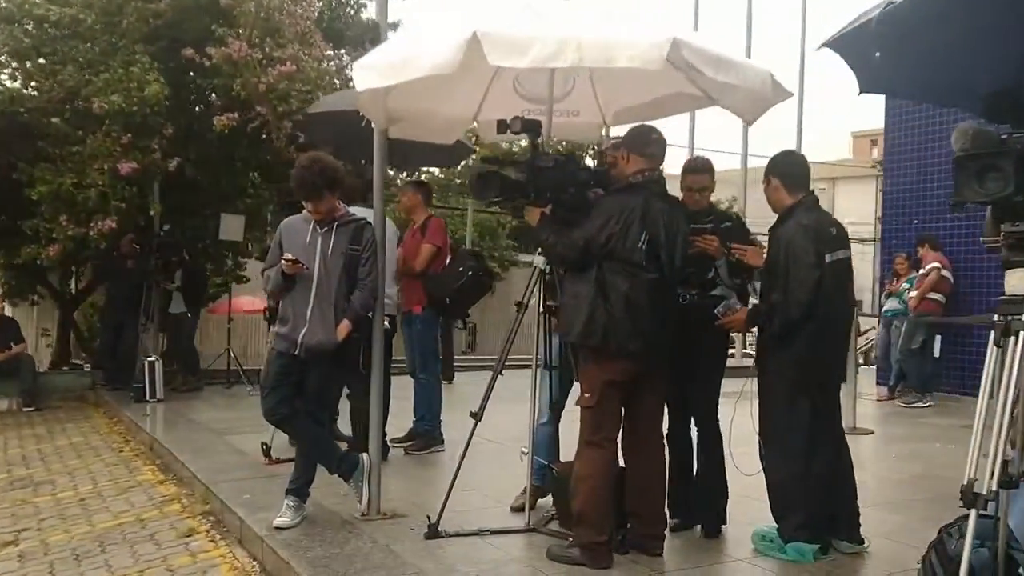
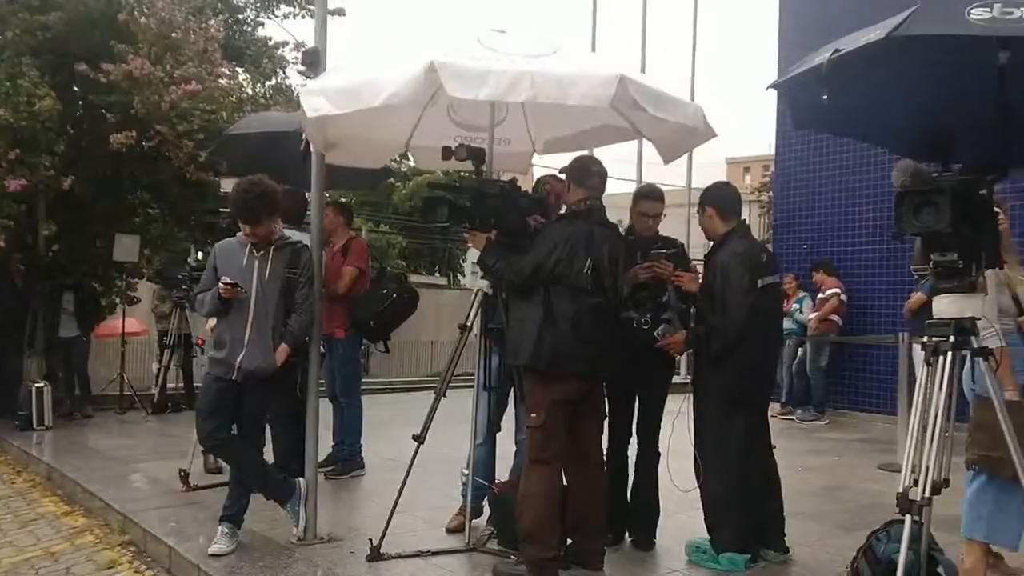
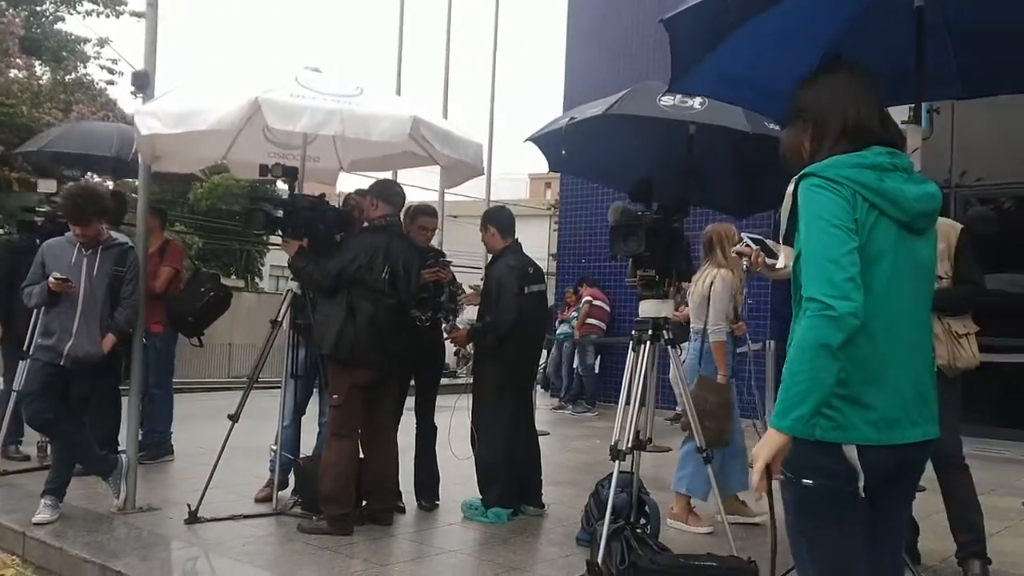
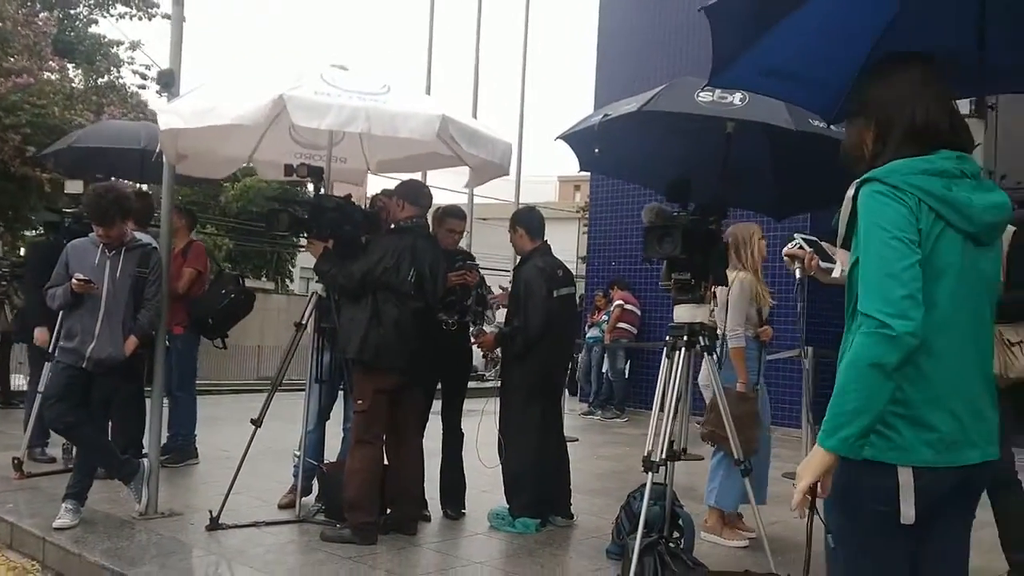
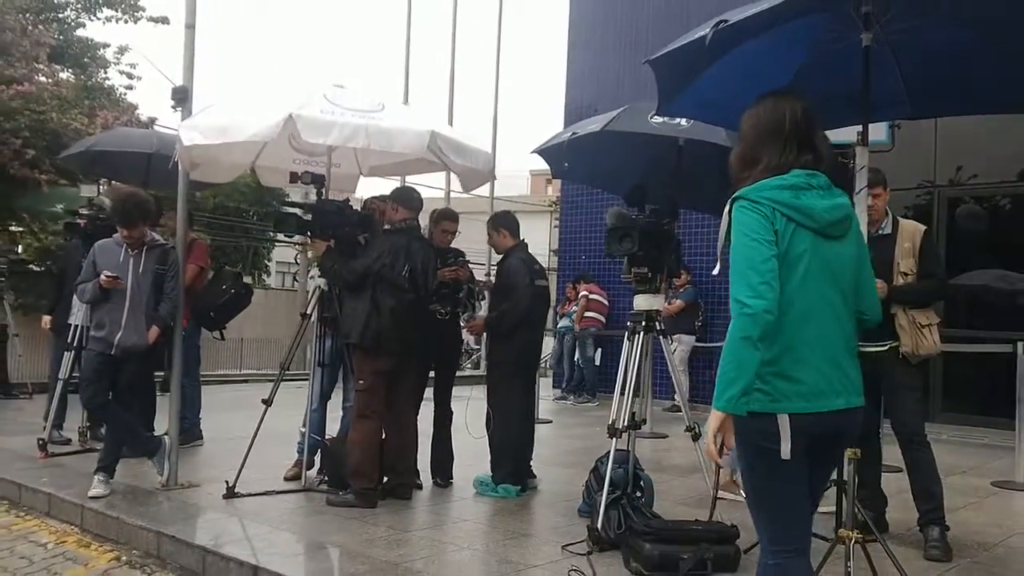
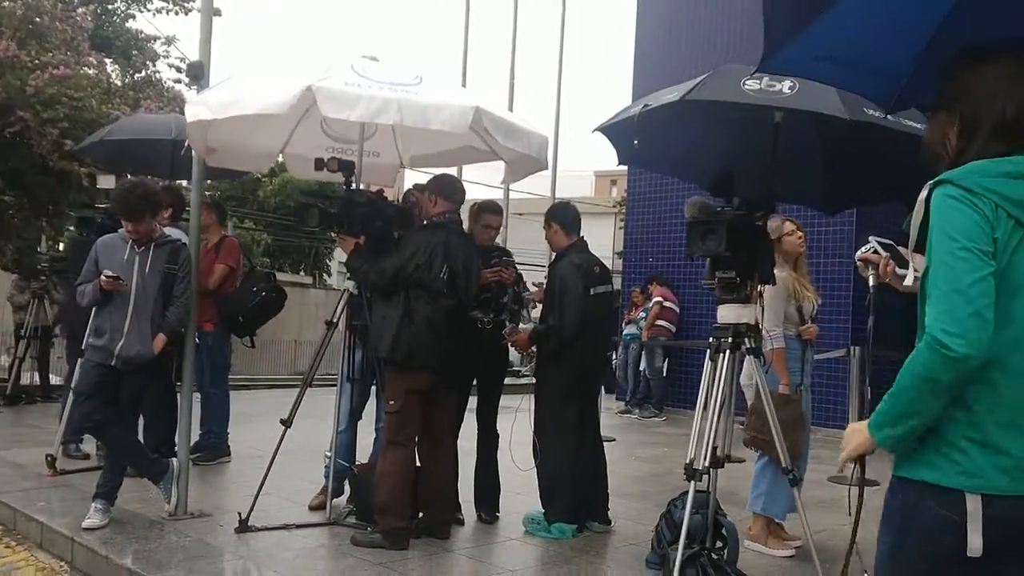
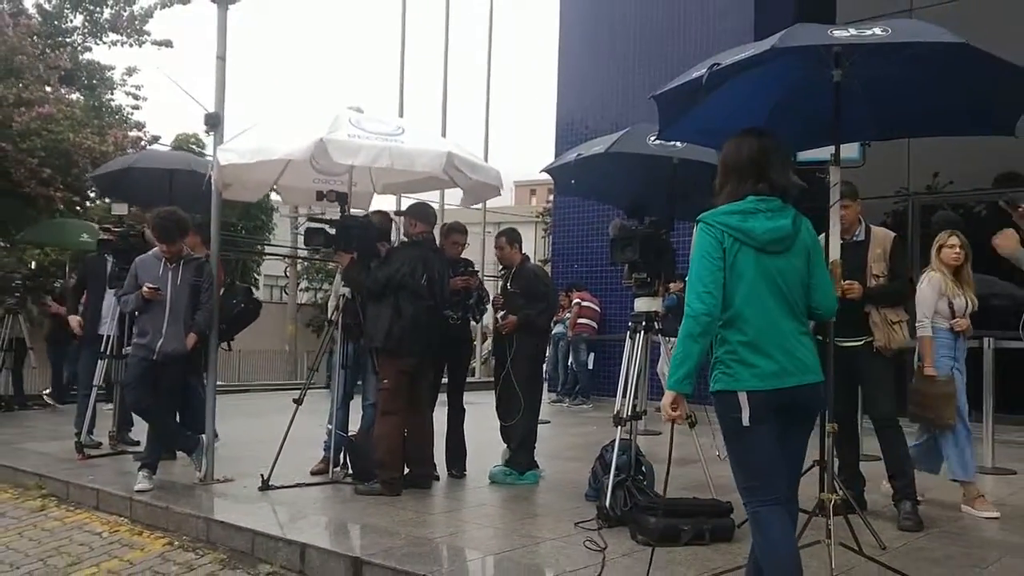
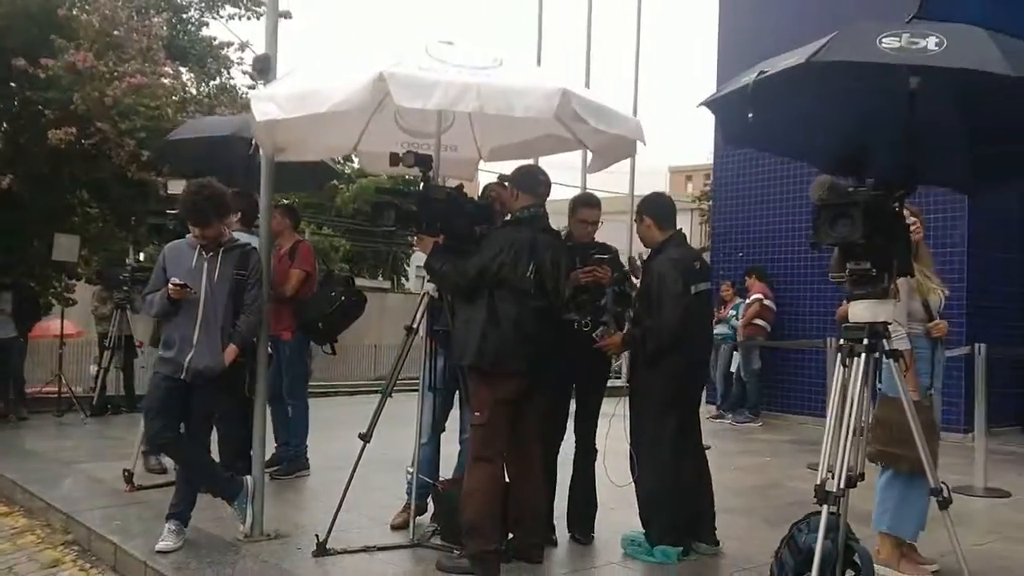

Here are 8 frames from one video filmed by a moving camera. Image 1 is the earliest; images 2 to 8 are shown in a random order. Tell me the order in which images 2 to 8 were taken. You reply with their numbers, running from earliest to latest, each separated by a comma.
2, 8, 6, 4, 3, 5, 7
